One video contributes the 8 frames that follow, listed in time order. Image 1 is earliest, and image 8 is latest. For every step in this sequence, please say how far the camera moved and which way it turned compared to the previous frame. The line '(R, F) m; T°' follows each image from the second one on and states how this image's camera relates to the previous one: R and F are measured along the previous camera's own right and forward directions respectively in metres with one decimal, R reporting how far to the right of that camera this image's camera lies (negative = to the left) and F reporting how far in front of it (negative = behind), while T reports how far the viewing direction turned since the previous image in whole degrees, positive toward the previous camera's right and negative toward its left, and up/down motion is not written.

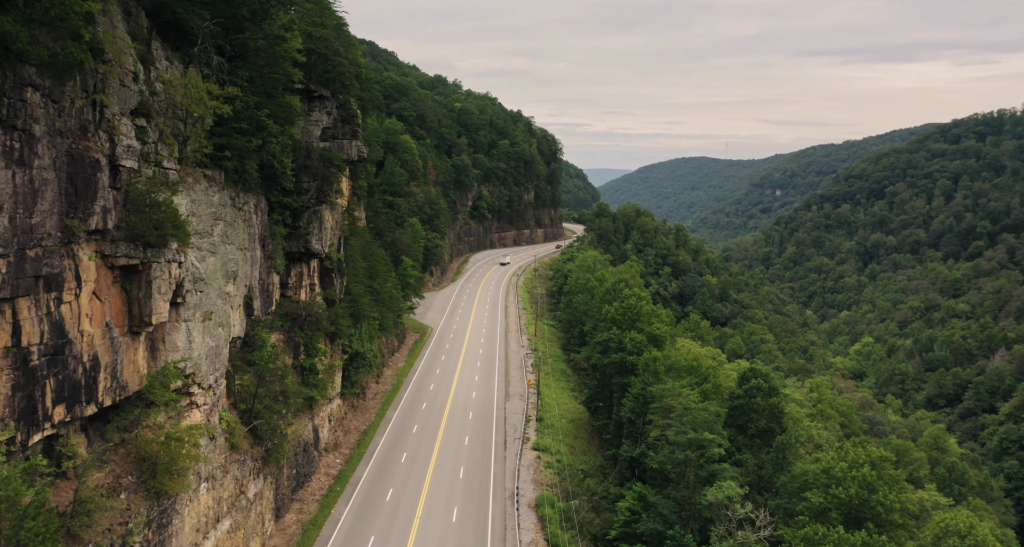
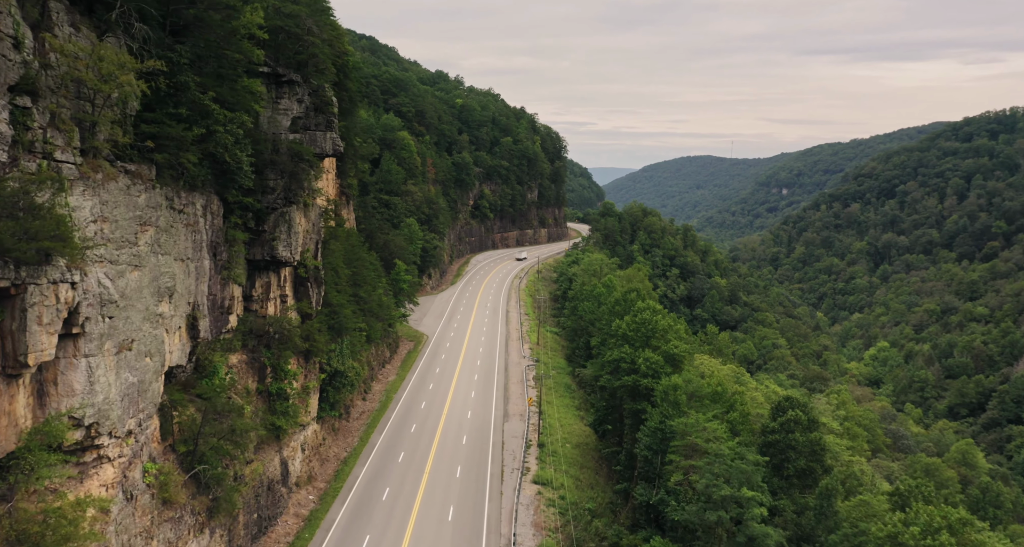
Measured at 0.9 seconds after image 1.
(+0.3, +5.0) m; 0°
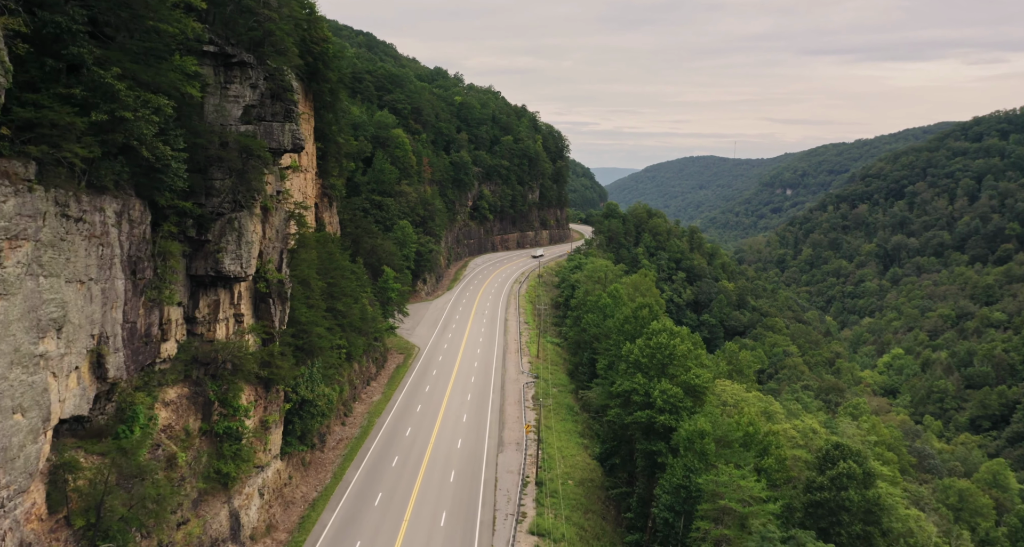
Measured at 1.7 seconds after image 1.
(+0.4, +5.4) m; 0°
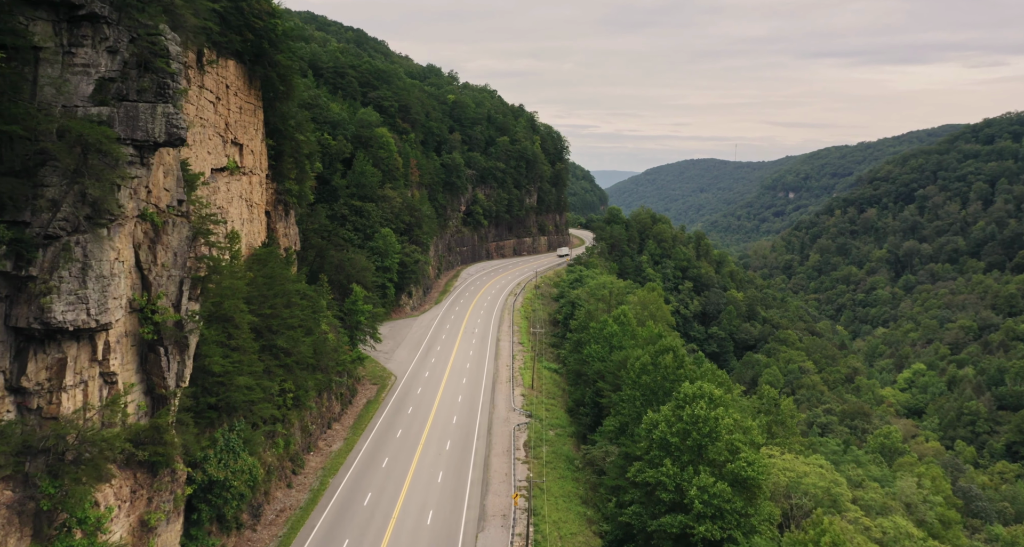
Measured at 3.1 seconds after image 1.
(+0.7, +8.9) m; 0°
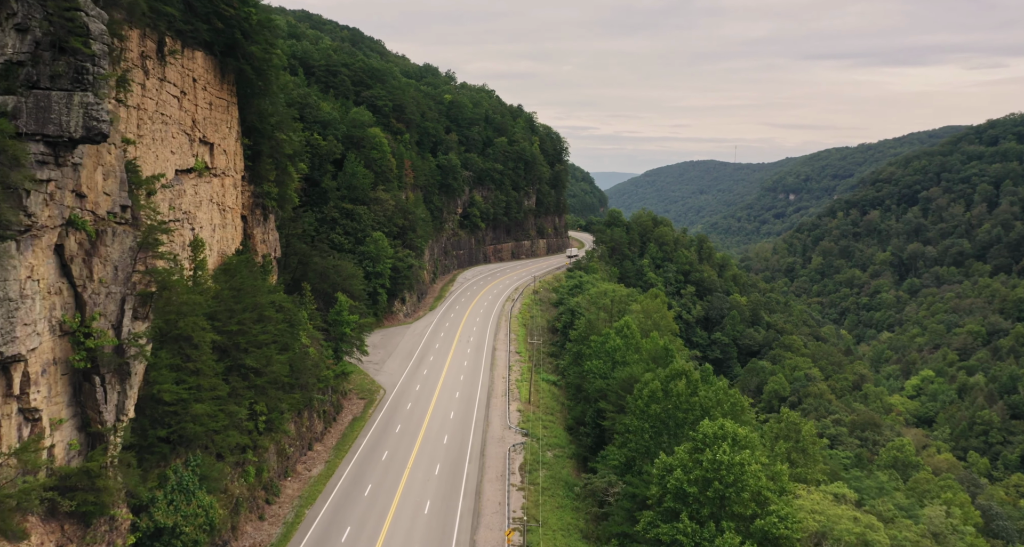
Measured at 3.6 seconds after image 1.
(+0.3, +3.3) m; 0°
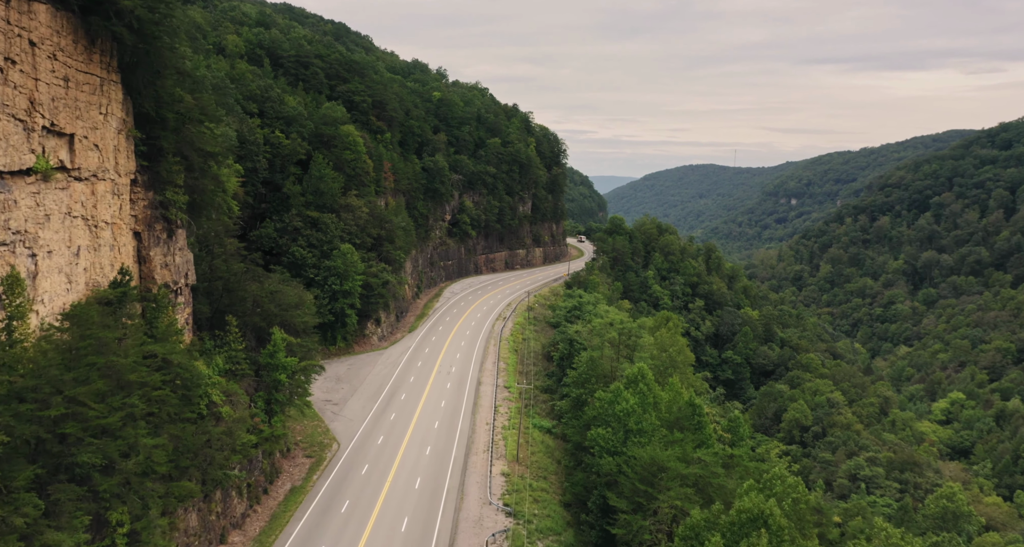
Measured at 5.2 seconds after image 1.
(+0.8, +10.7) m; 0°
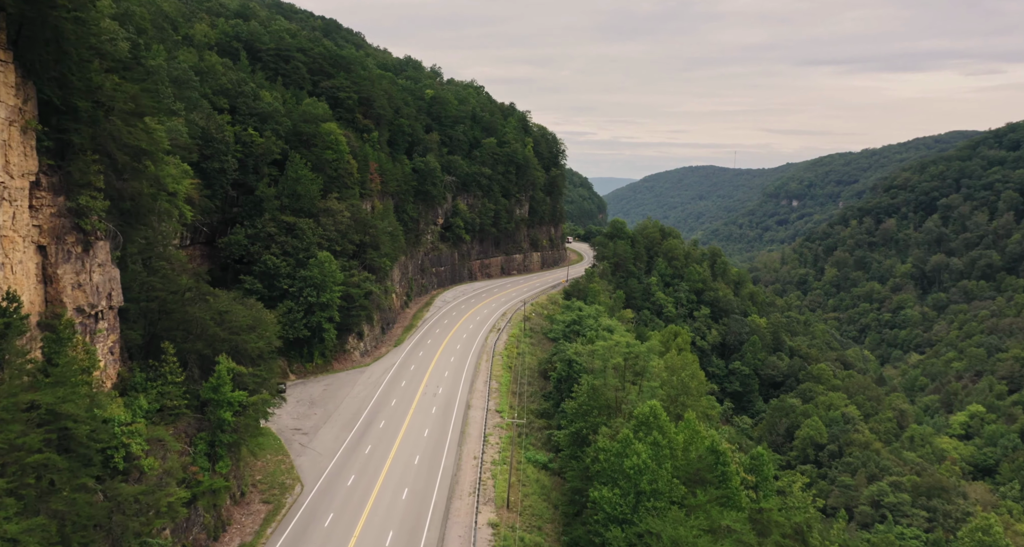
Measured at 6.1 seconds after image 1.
(+0.5, +6.0) m; 0°
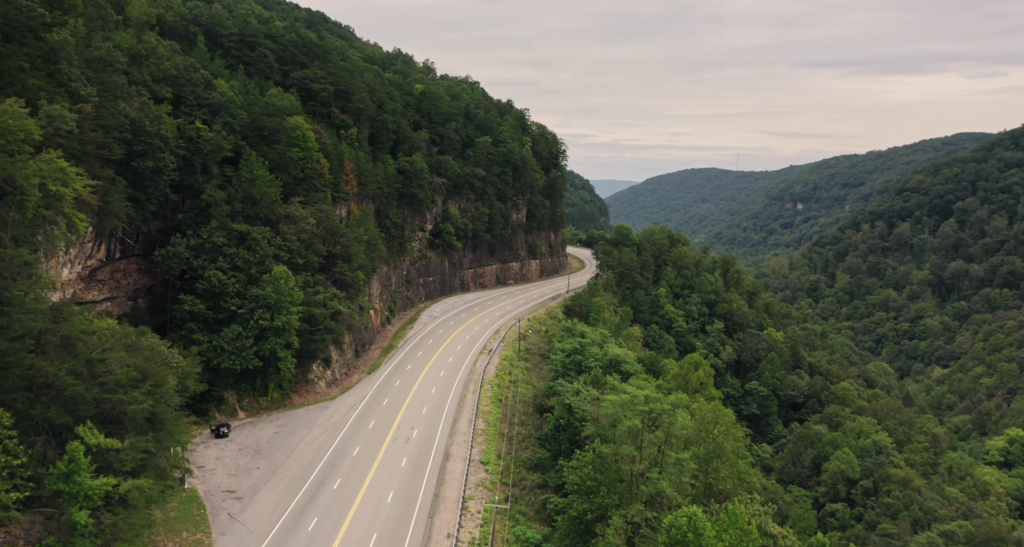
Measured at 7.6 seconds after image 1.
(+0.8, +9.7) m; 0°
